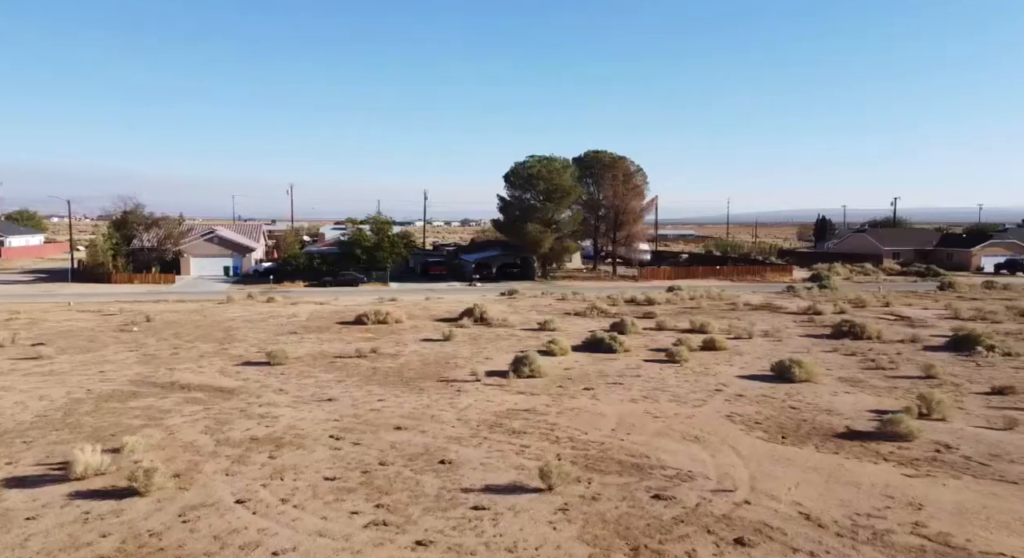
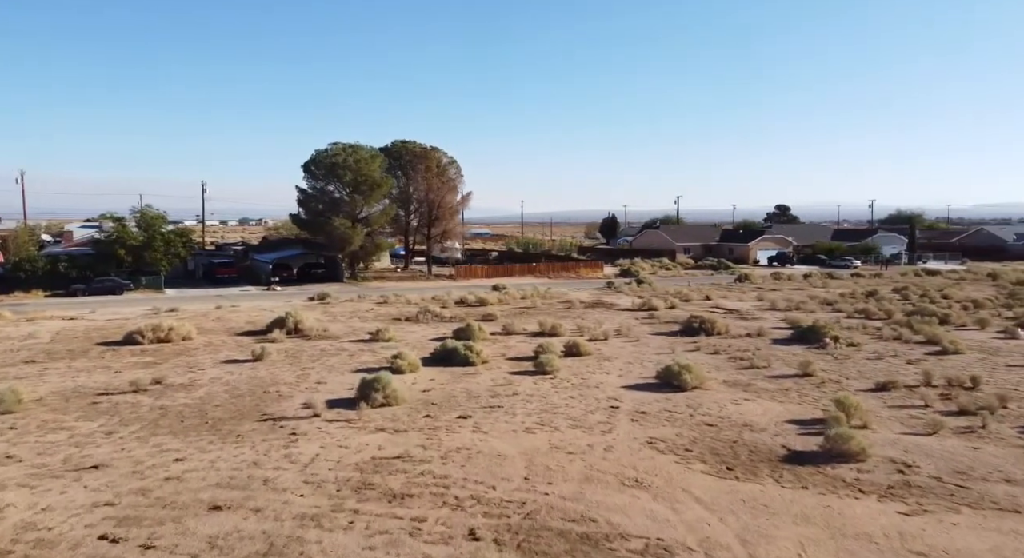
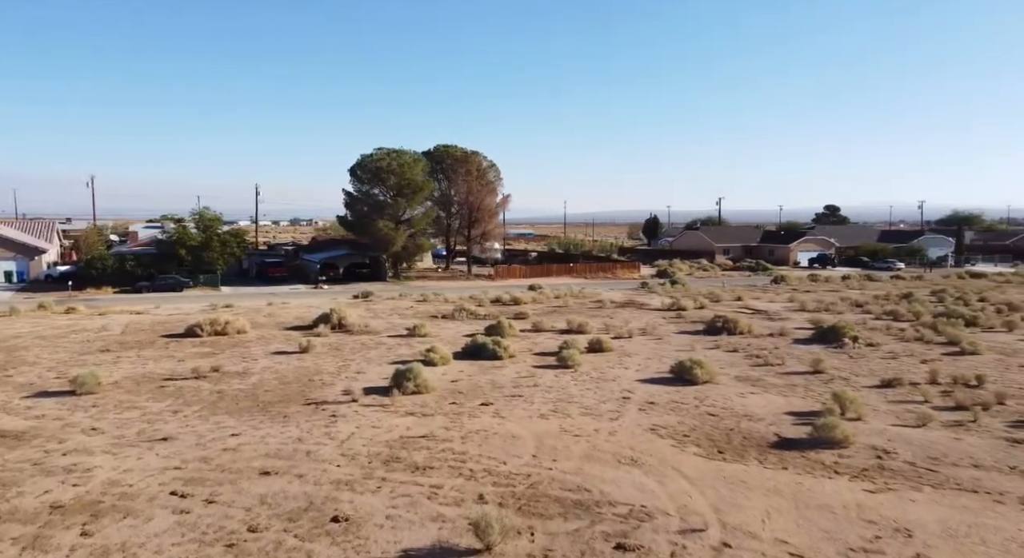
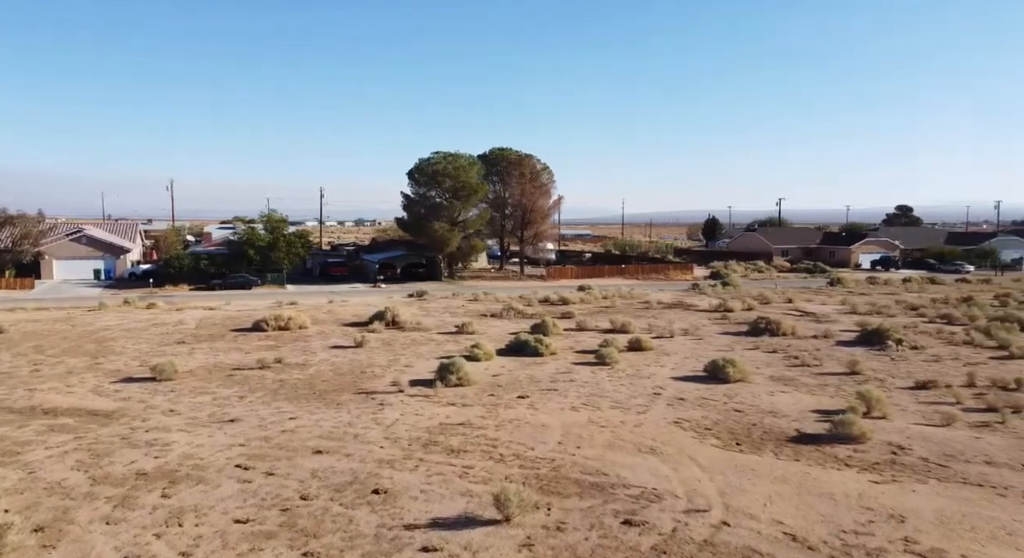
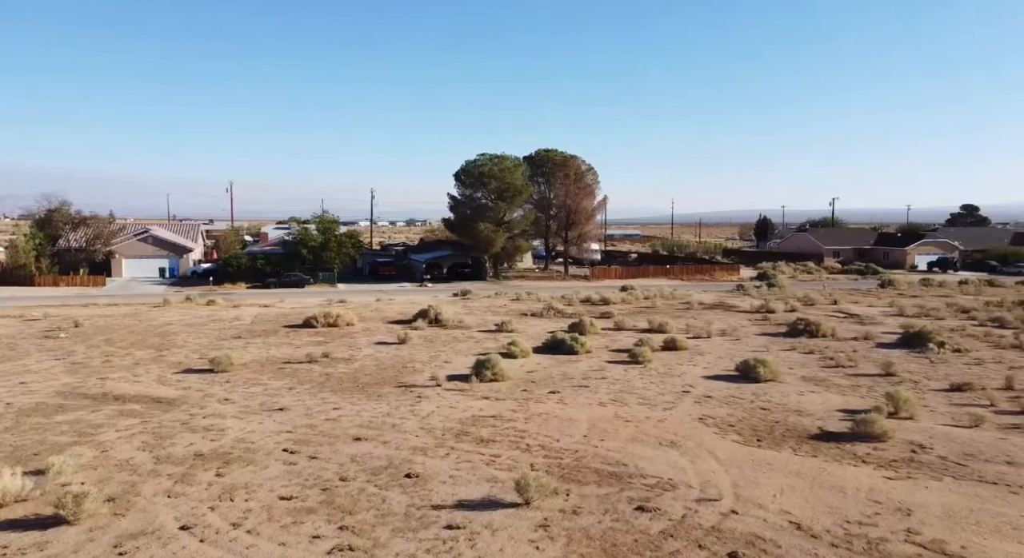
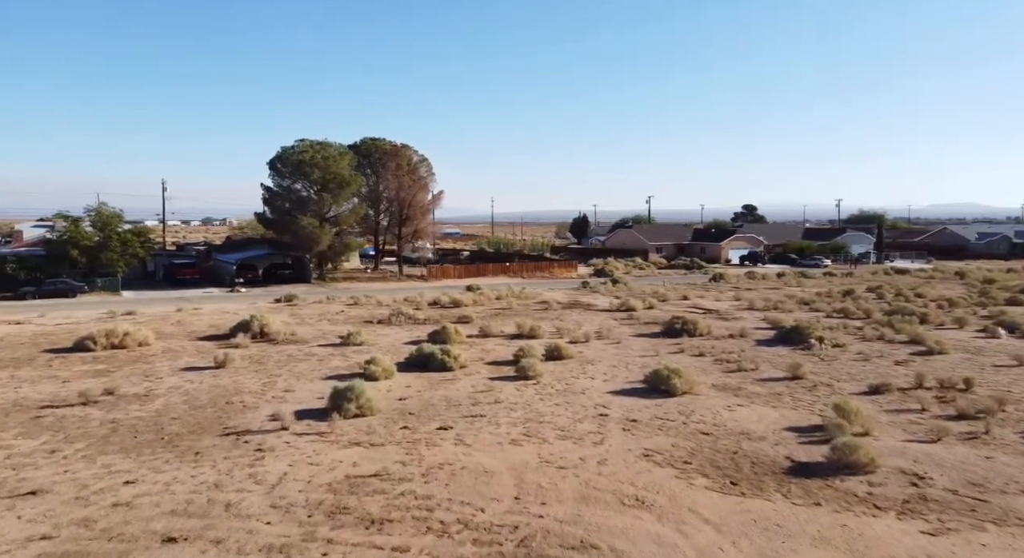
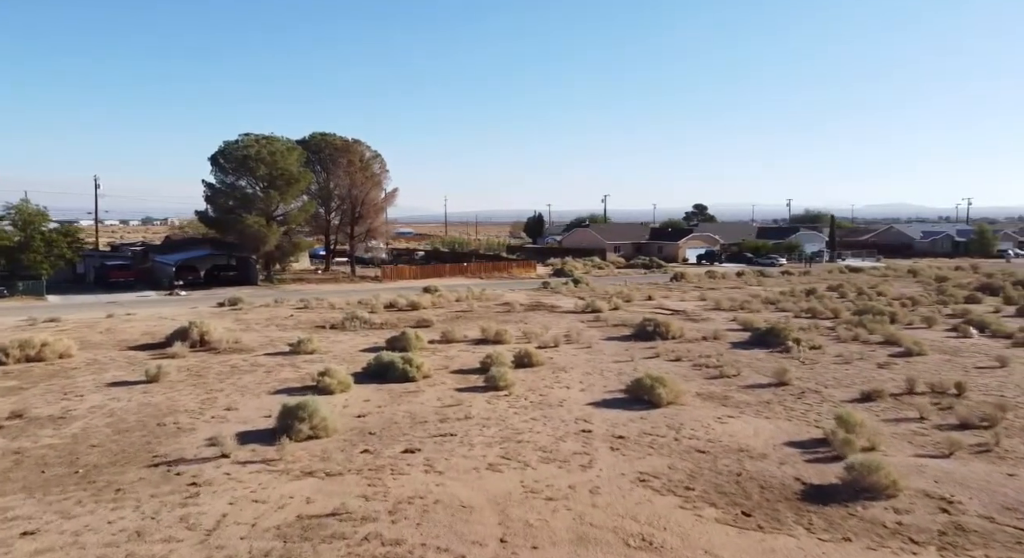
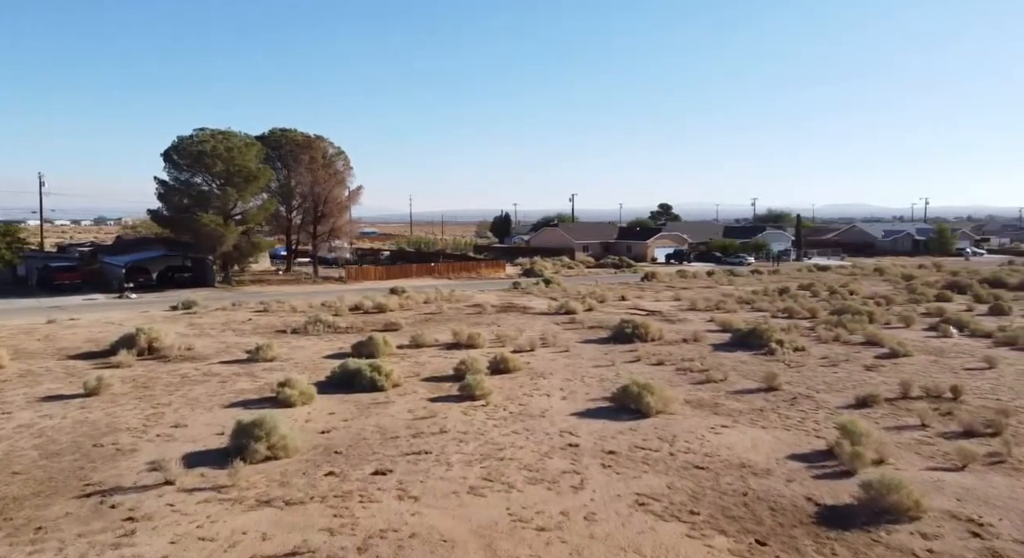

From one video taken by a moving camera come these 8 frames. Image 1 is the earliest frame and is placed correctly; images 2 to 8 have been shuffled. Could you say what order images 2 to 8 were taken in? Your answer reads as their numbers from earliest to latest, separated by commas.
5, 4, 3, 2, 6, 7, 8
